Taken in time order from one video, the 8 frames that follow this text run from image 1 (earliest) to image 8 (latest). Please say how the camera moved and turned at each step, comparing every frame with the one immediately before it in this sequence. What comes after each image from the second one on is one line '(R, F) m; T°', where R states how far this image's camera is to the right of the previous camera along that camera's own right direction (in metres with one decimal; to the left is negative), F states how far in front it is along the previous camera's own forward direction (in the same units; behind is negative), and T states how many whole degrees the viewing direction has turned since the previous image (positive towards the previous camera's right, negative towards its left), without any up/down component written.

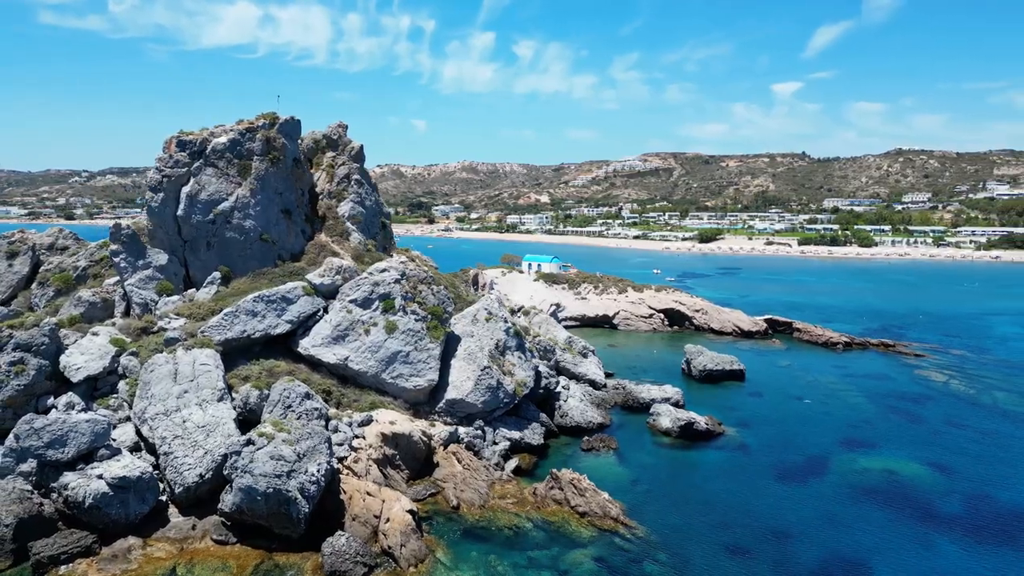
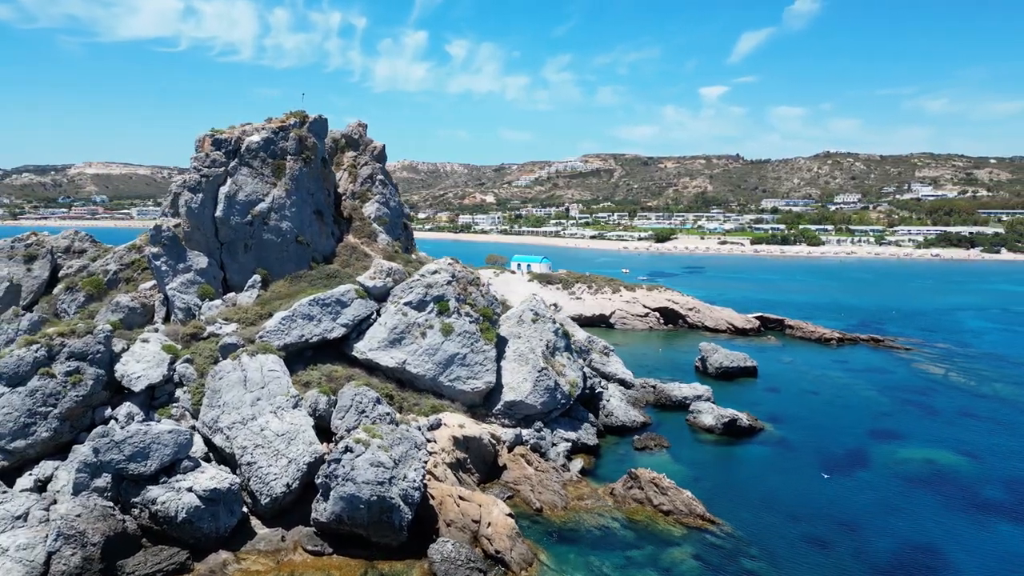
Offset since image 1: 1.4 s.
(-4.6, +0.2) m; +5°
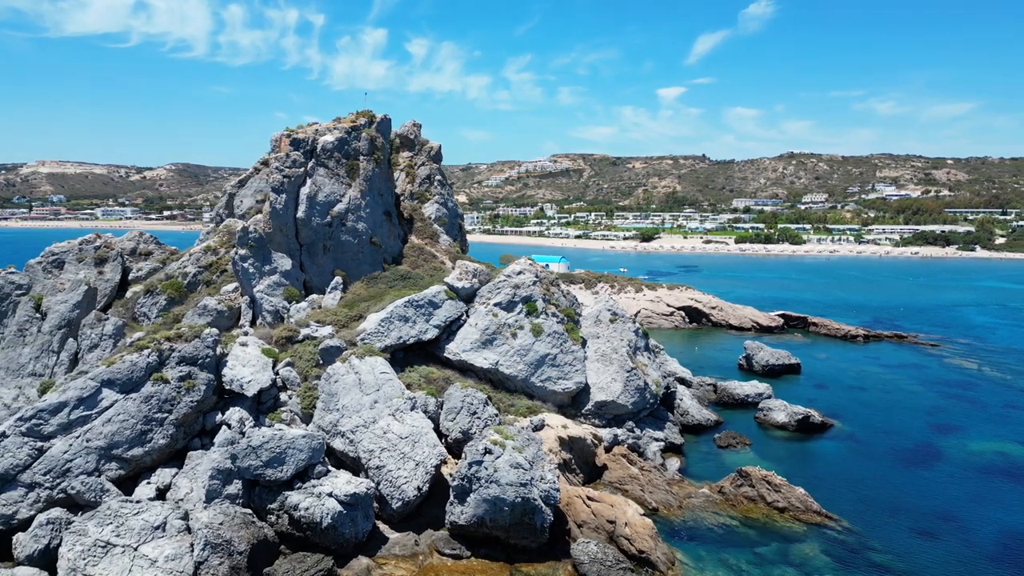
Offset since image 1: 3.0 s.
(-4.8, +0.1) m; +3°
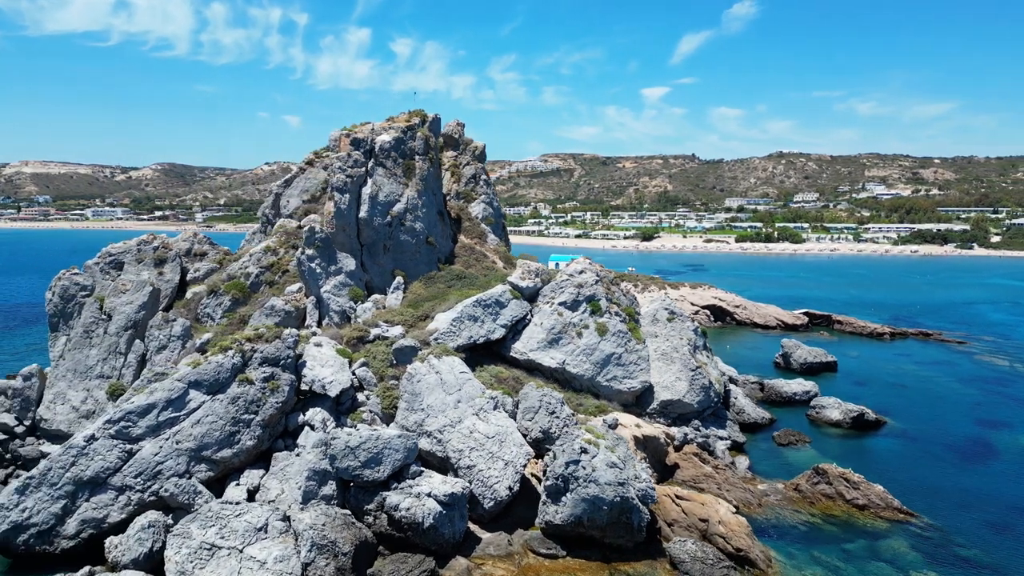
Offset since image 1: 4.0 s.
(-3.0, 0.0) m; +1°
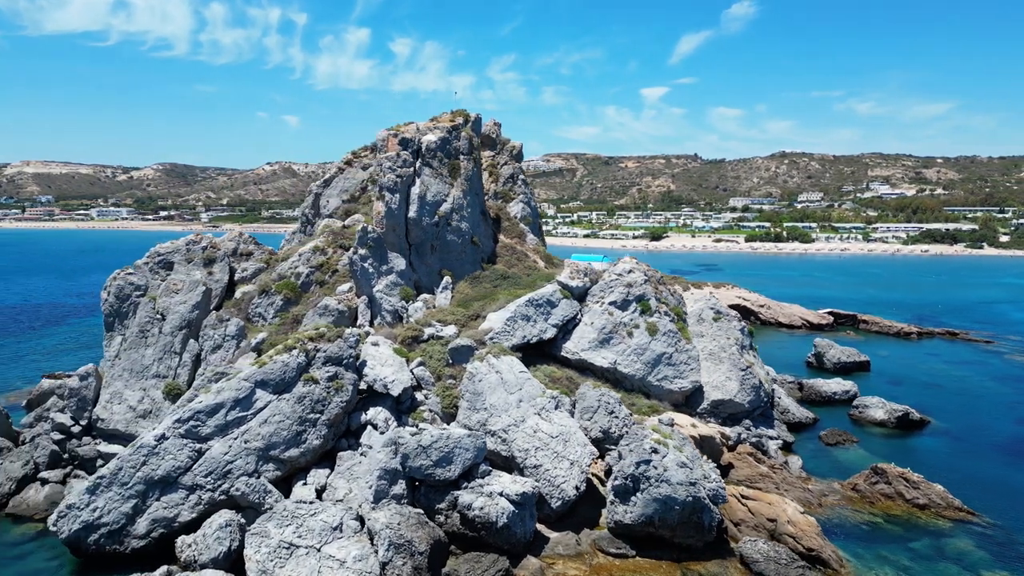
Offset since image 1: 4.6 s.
(-1.9, 0.0) m; 0°
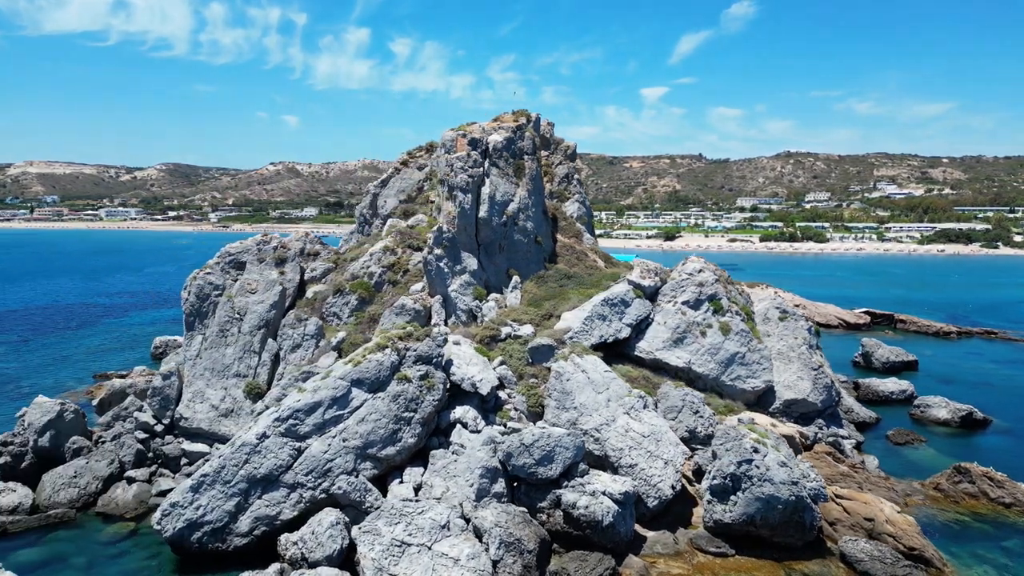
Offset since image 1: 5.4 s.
(-2.7, -0.1) m; 0°
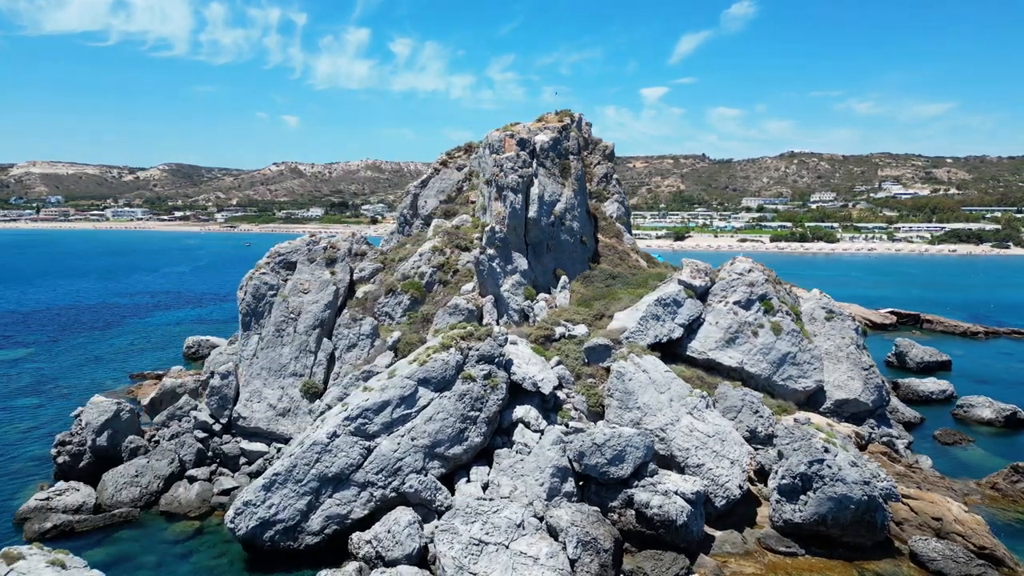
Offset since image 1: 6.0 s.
(-1.9, -0.1) m; 0°
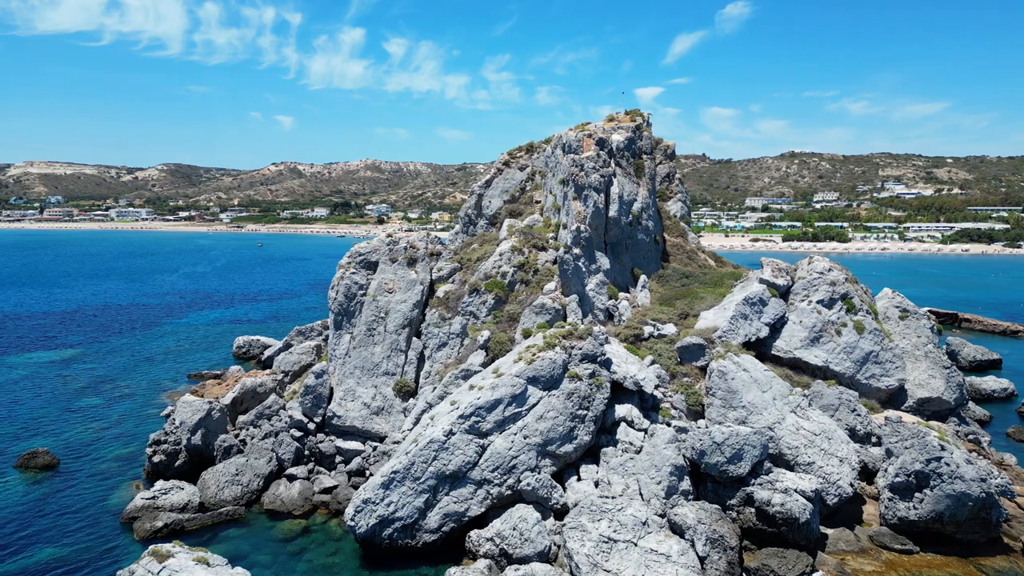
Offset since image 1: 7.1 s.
(-3.3, -0.1) m; 0°
